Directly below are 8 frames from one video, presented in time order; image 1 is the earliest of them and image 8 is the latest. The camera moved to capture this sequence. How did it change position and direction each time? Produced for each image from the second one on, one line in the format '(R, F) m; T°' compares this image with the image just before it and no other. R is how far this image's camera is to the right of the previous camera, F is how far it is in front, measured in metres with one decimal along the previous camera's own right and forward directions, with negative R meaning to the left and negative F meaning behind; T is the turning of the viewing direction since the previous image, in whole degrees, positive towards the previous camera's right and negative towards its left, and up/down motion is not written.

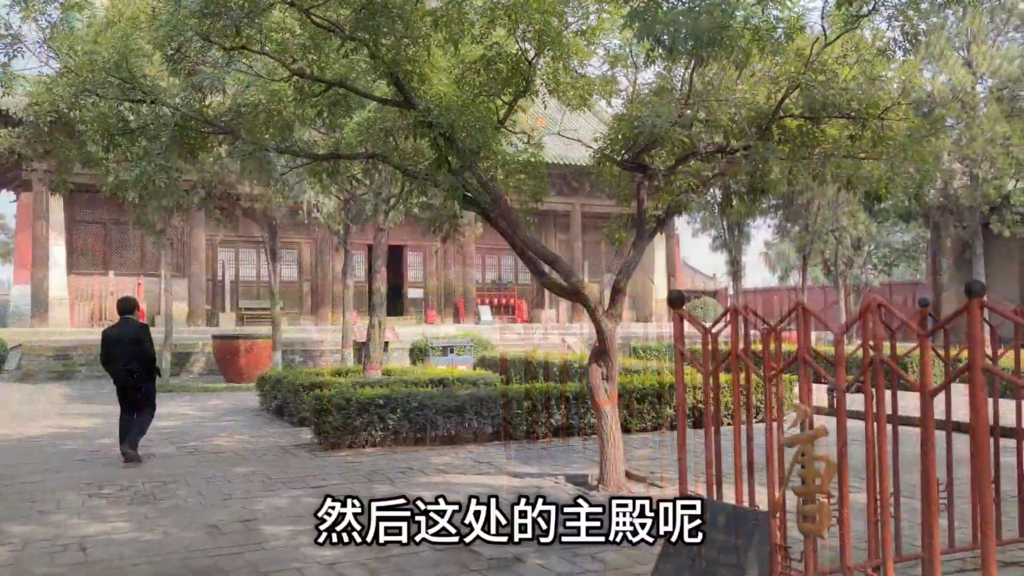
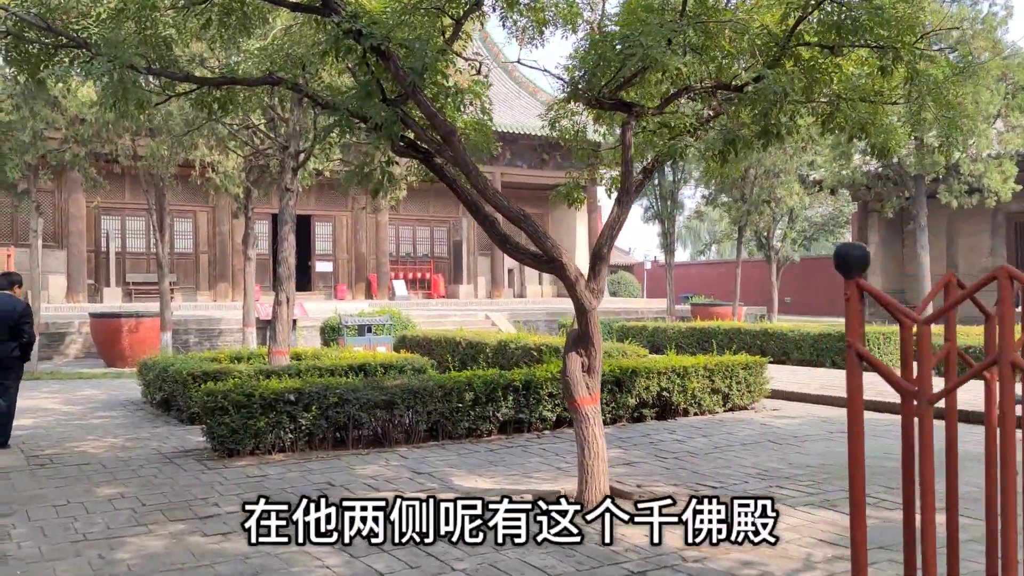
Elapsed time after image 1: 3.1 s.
(-0.3, +1.4) m; +6°
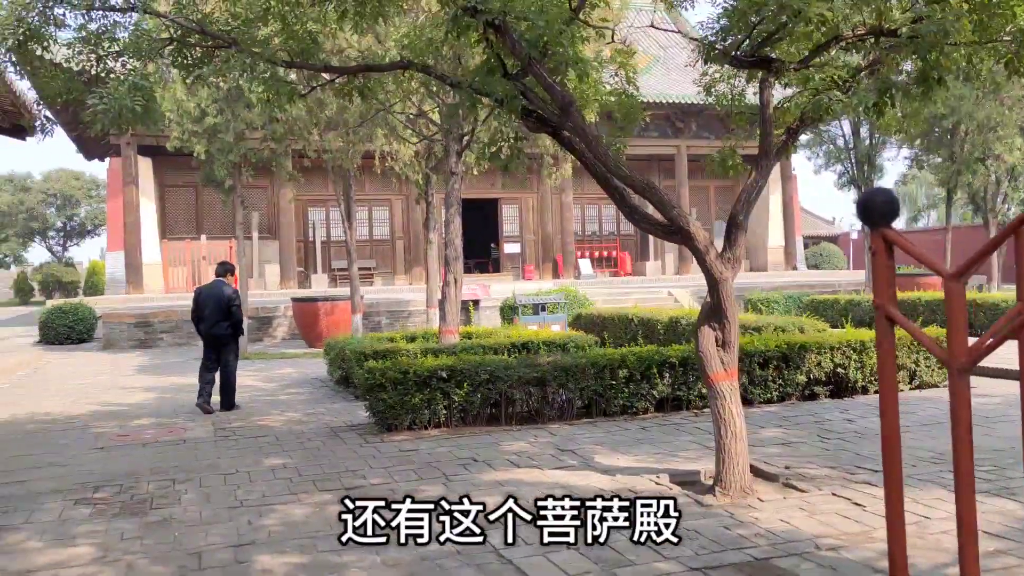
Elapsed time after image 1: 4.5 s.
(+0.4, +0.1) m; -13°
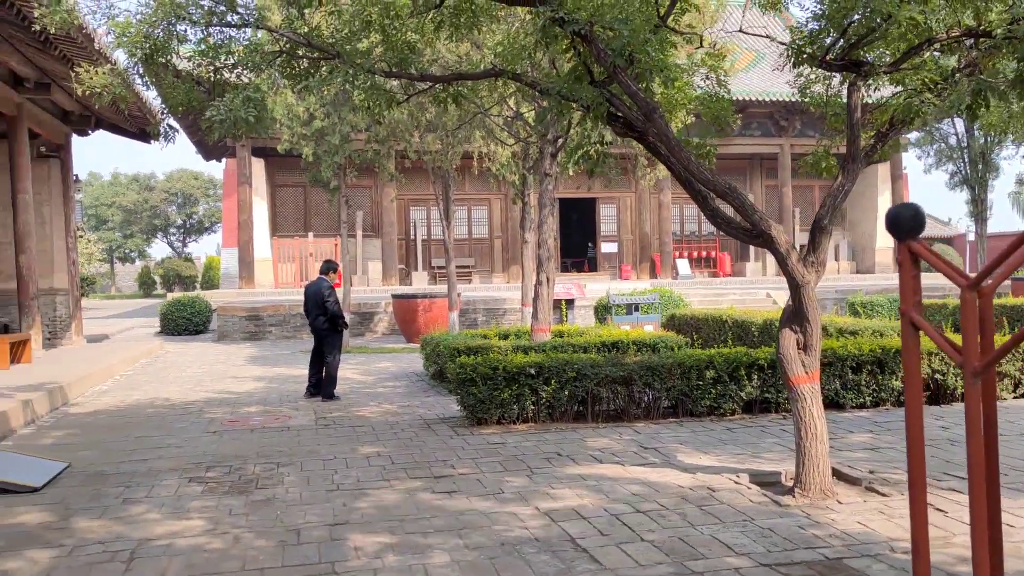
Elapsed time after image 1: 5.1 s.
(+0.1, -0.2) m; -7°
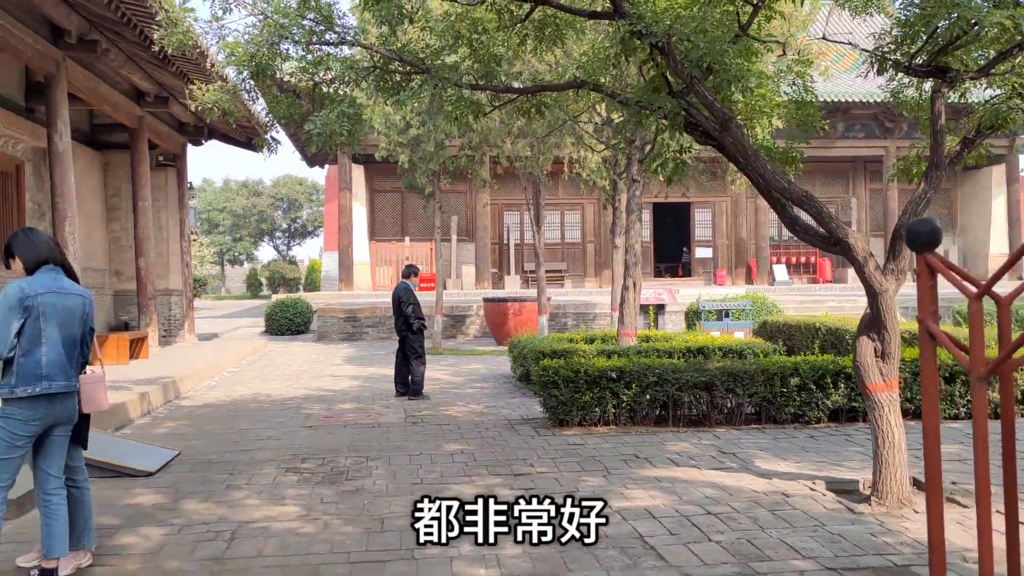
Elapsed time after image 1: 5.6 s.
(+0.1, -0.2) m; -6°
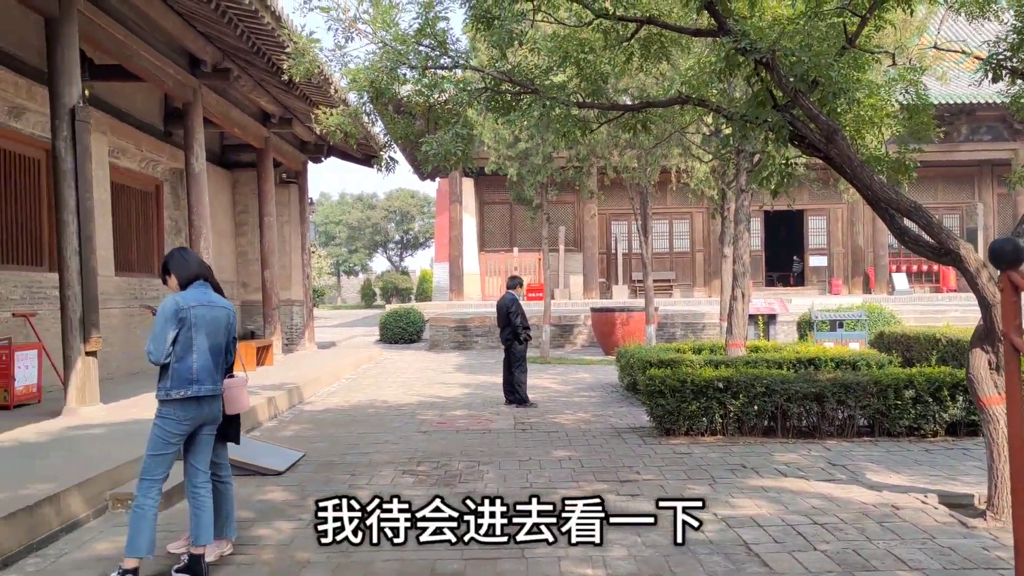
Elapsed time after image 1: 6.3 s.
(0.0, -0.2) m; -7°
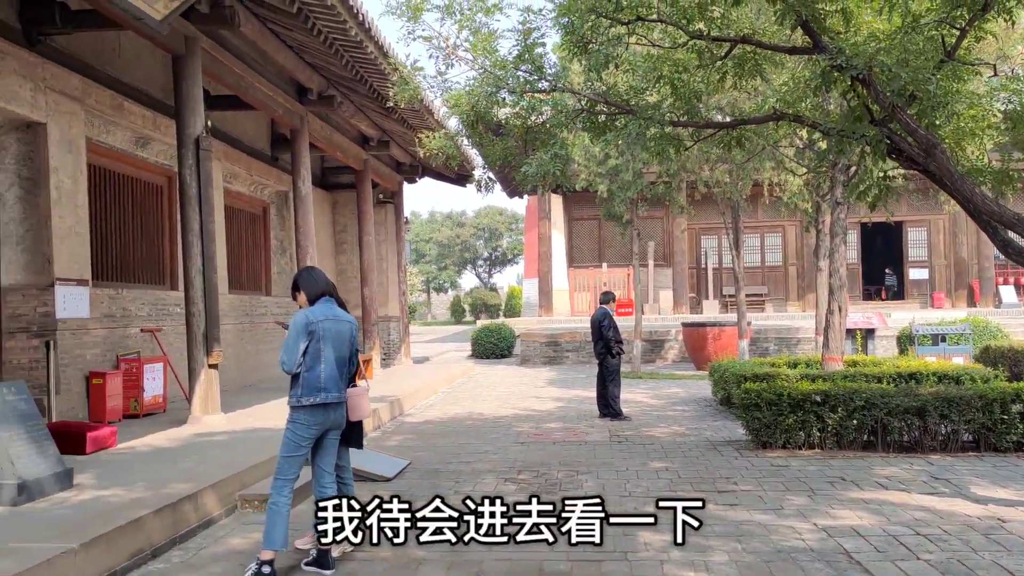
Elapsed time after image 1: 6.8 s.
(-0.1, -0.2) m; -6°
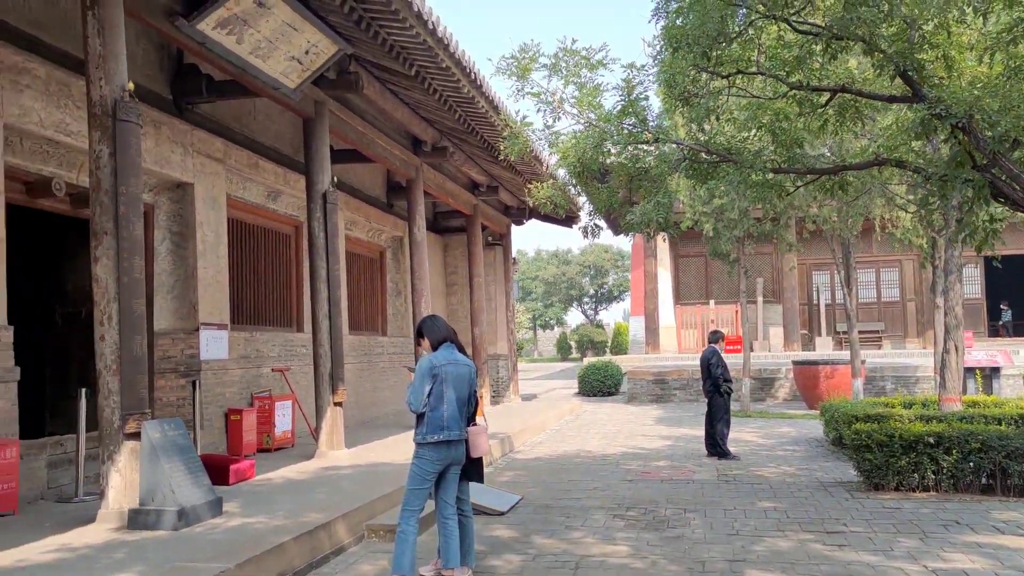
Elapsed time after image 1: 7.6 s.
(0.0, -0.3) m; -7°
